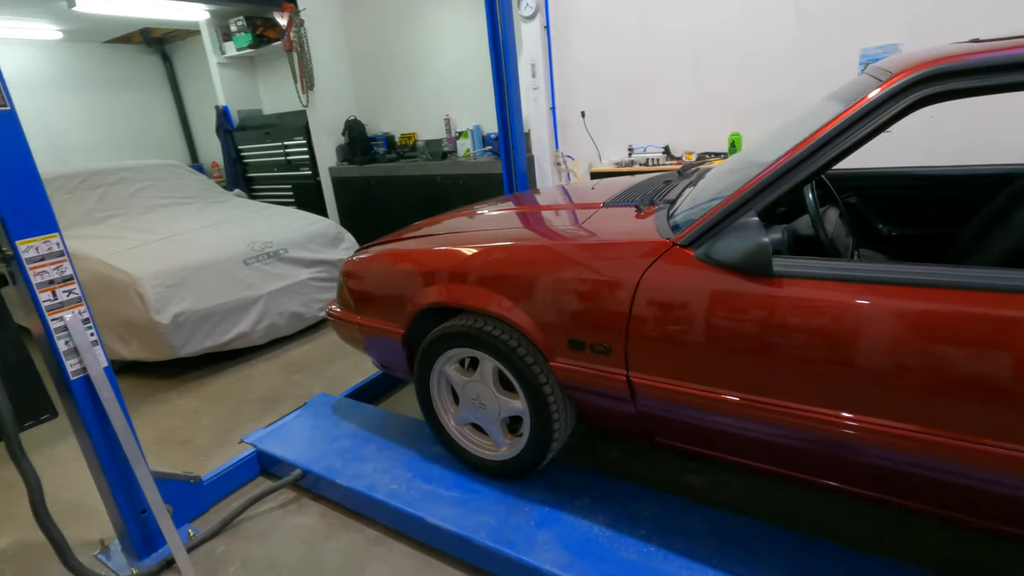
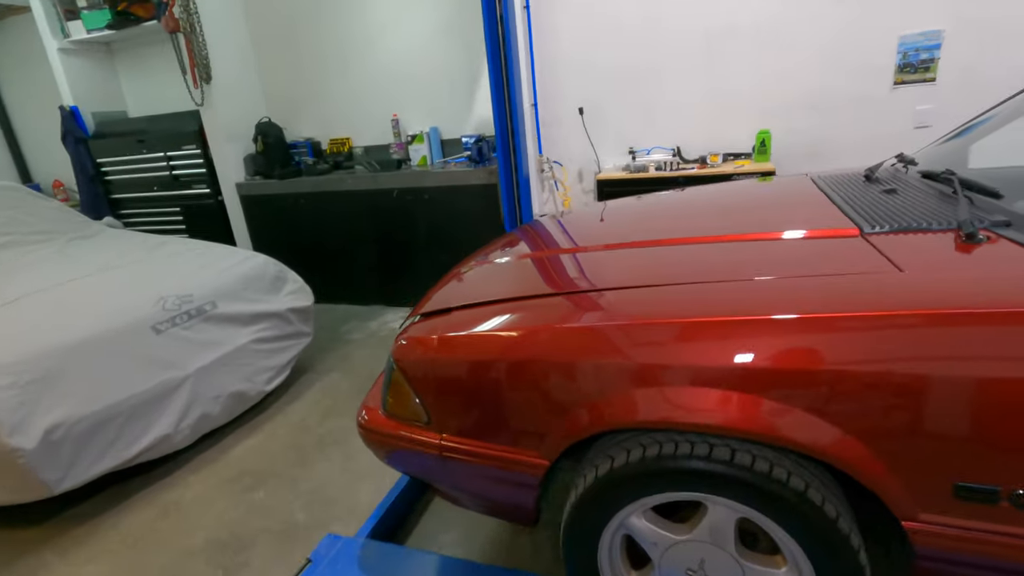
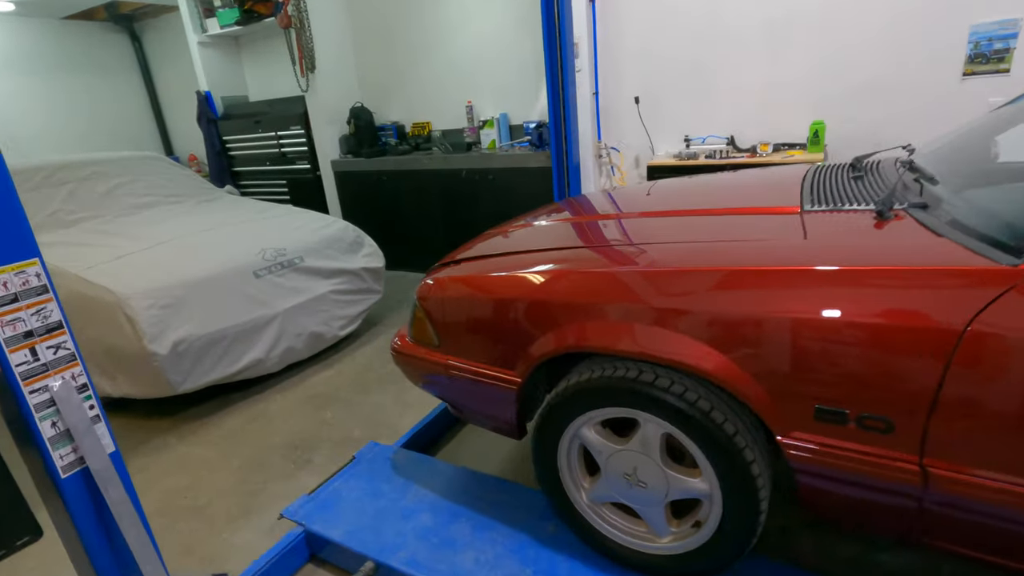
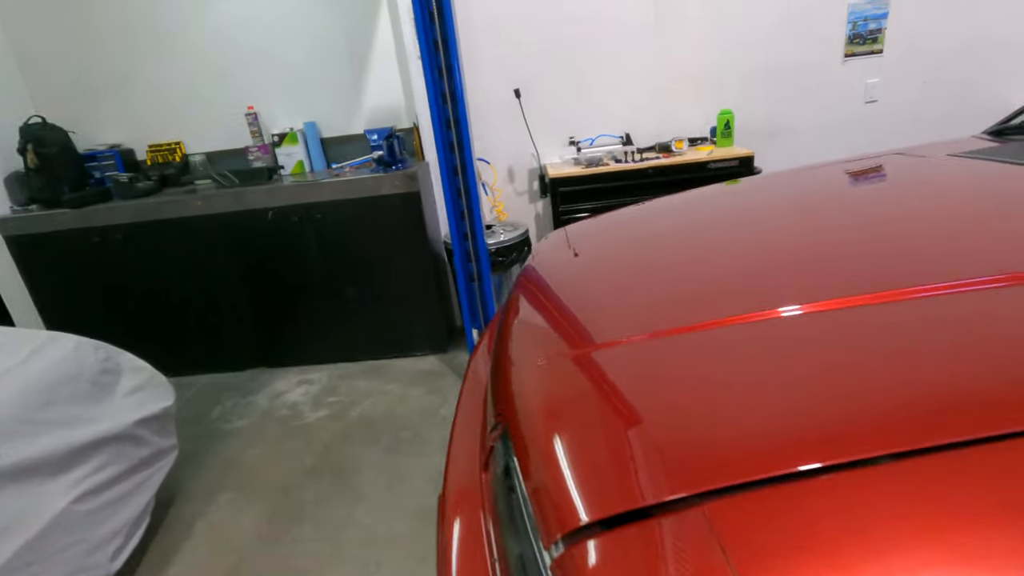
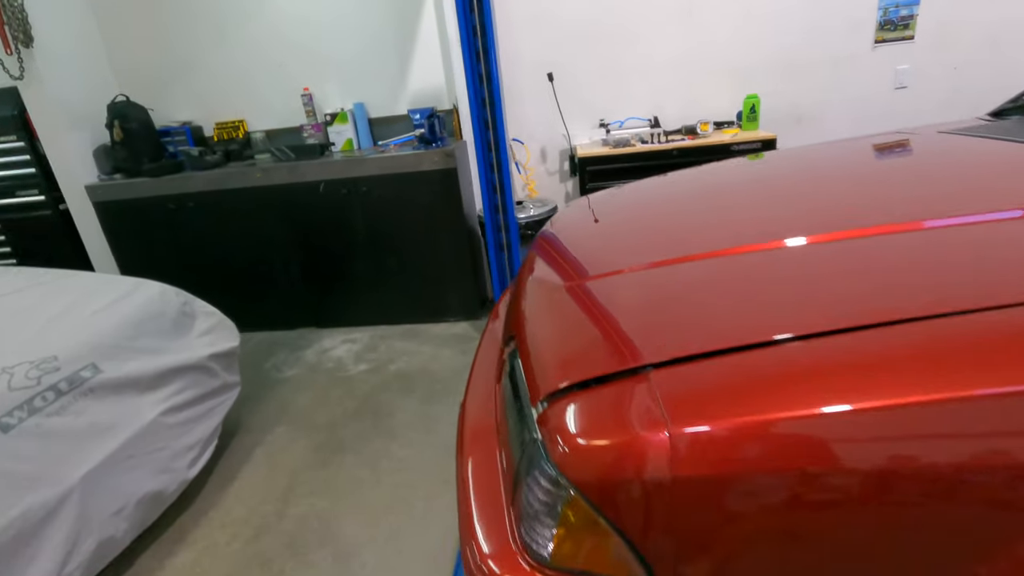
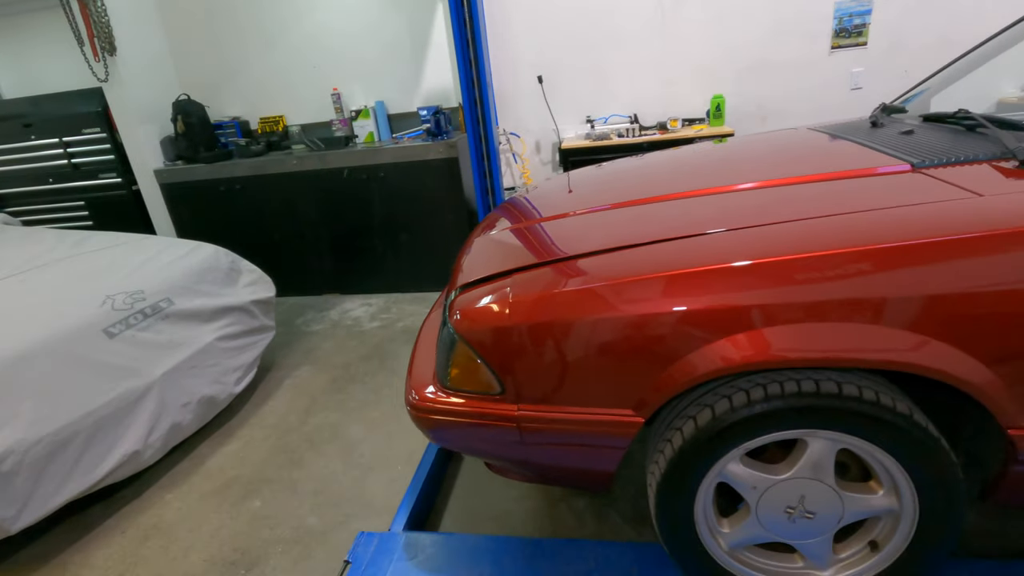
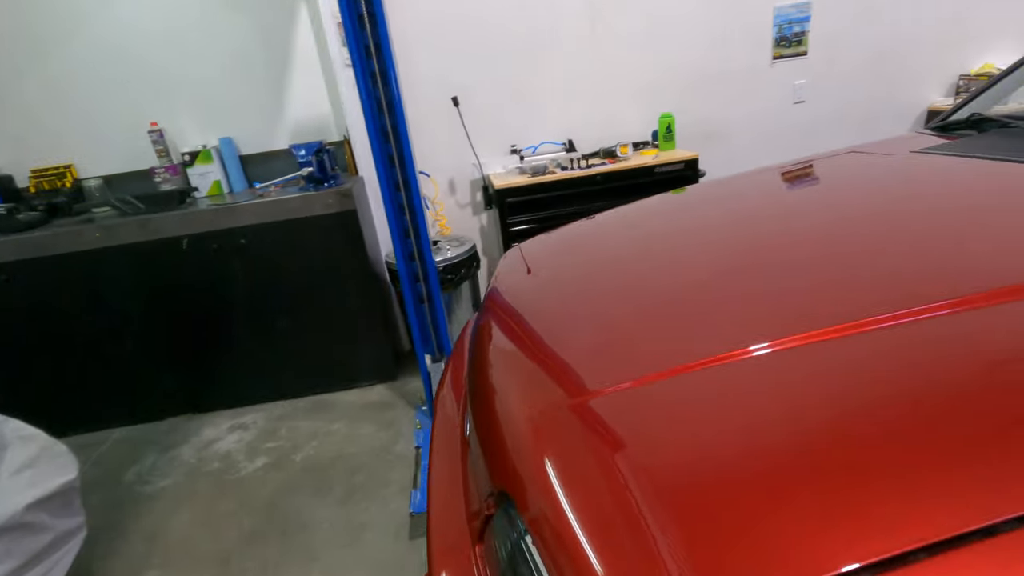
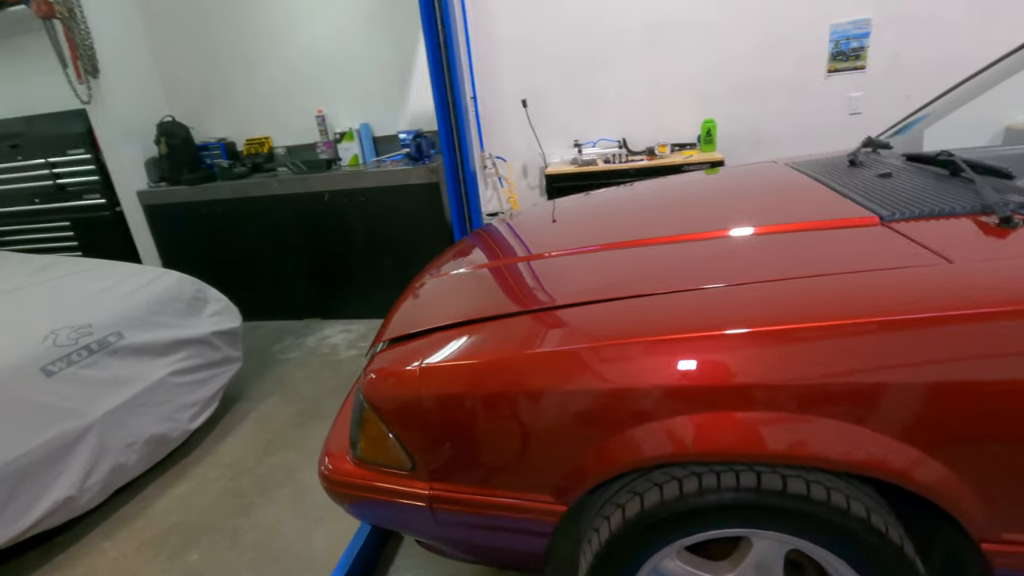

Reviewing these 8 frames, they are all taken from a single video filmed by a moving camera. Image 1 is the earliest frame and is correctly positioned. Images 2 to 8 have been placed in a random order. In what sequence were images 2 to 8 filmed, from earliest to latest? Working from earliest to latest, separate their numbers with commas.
3, 2, 8, 6, 5, 4, 7
